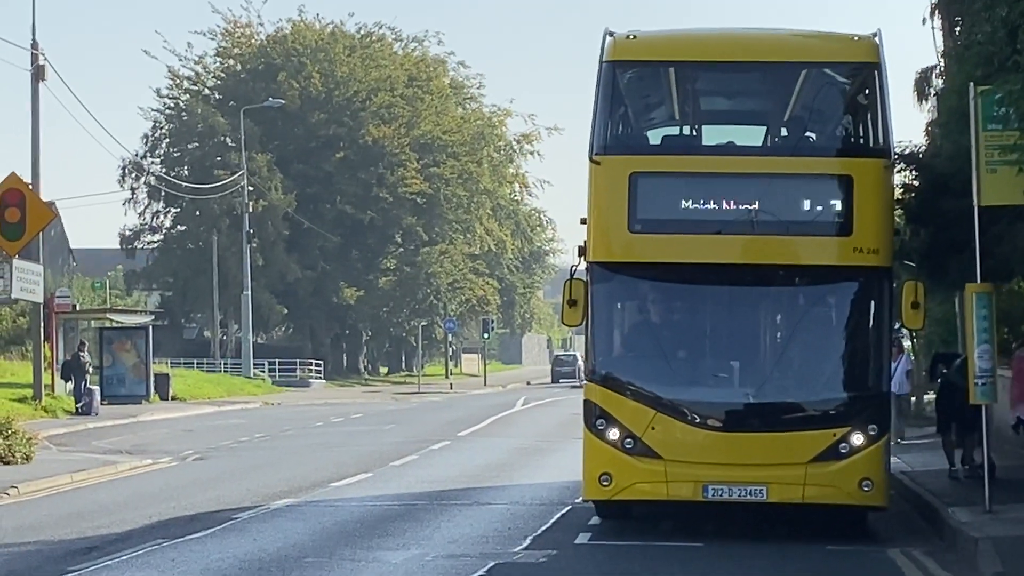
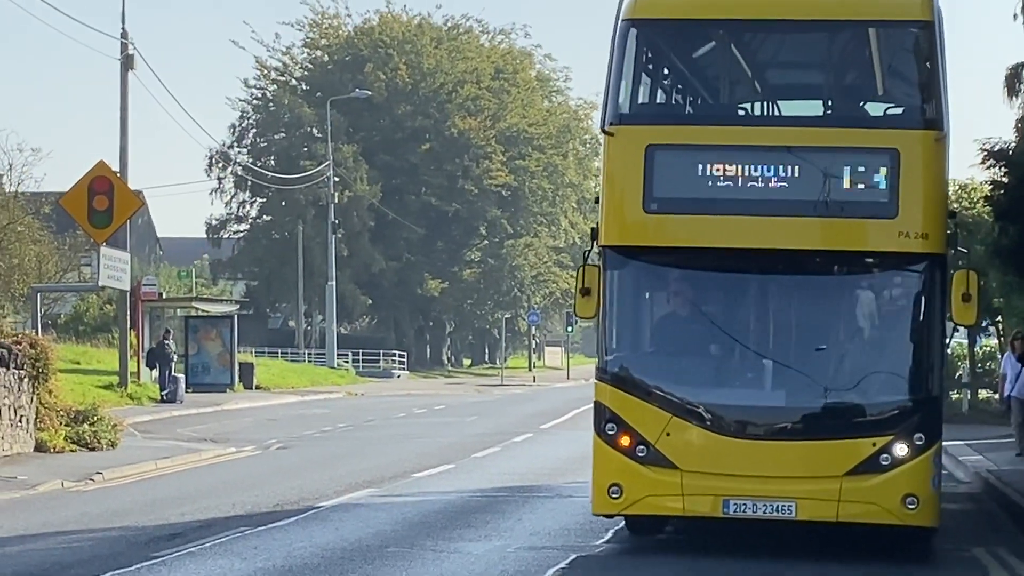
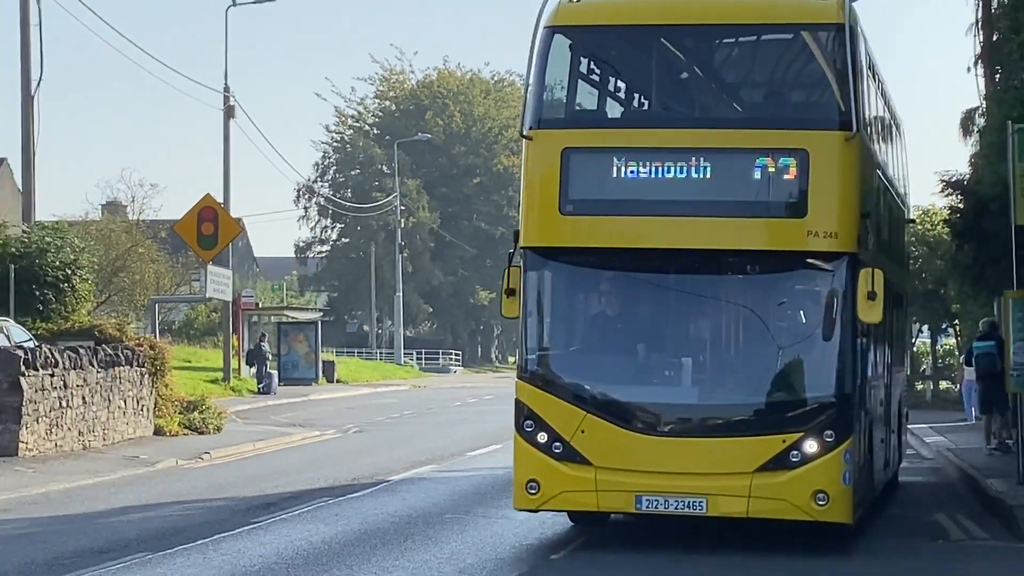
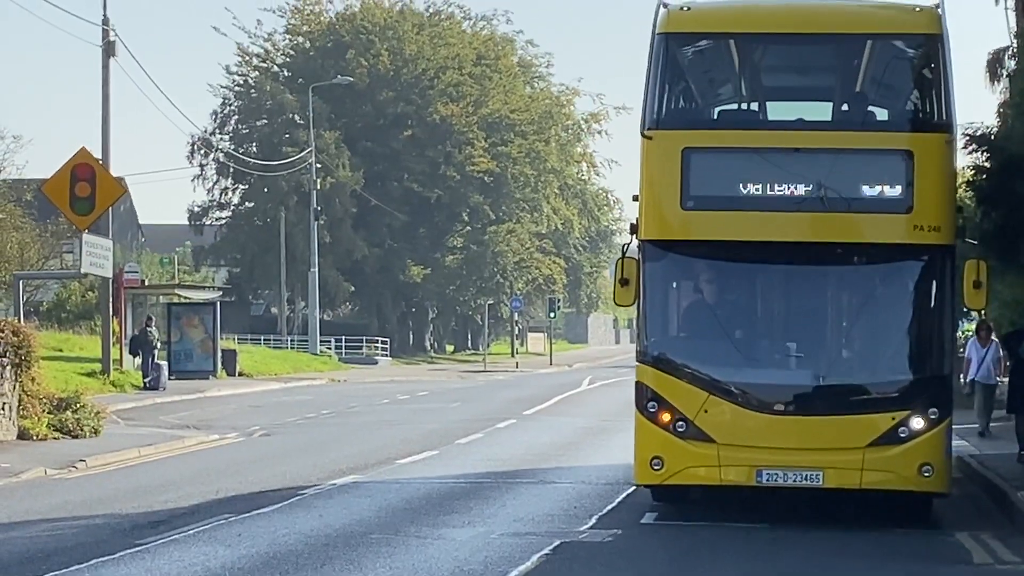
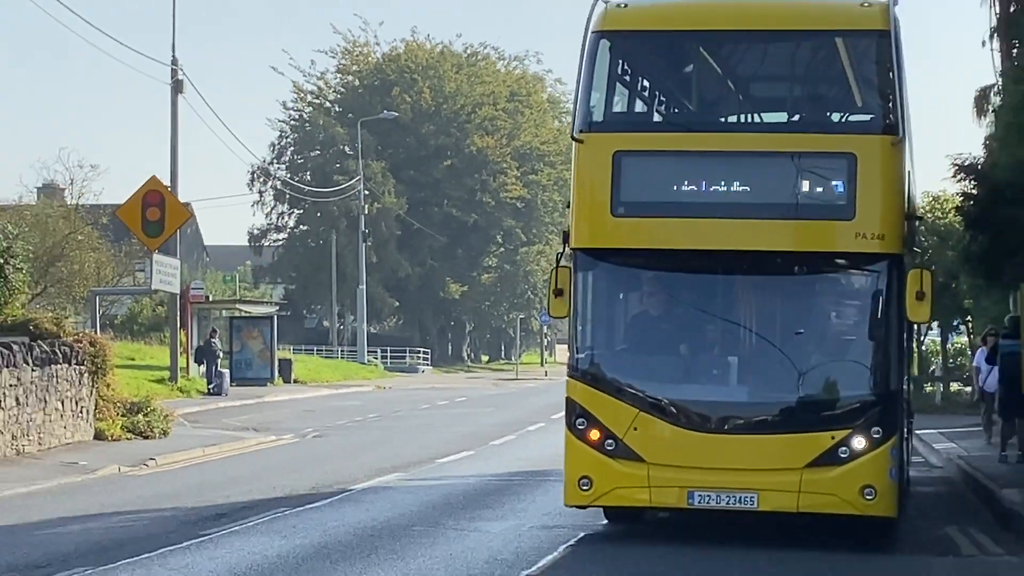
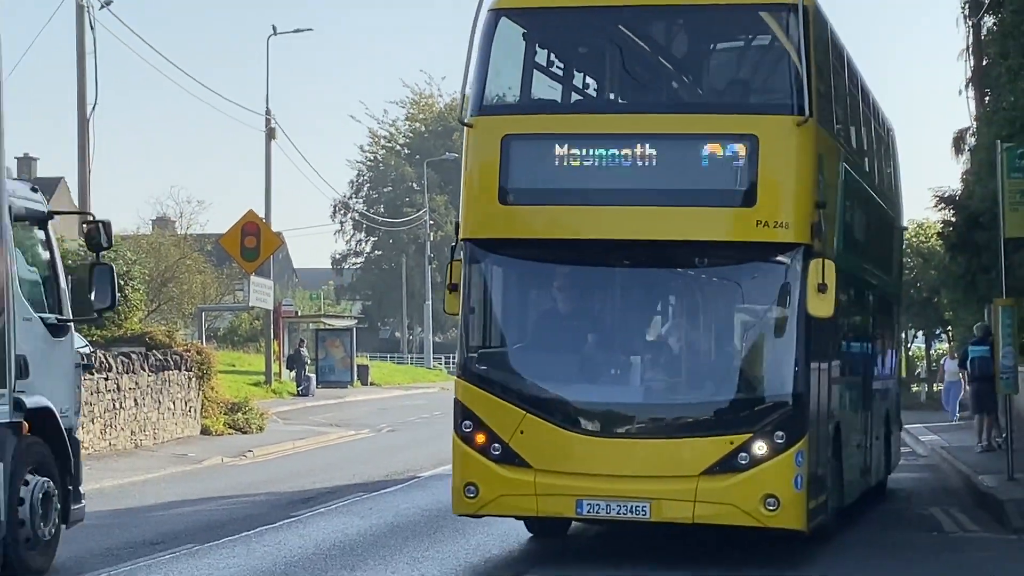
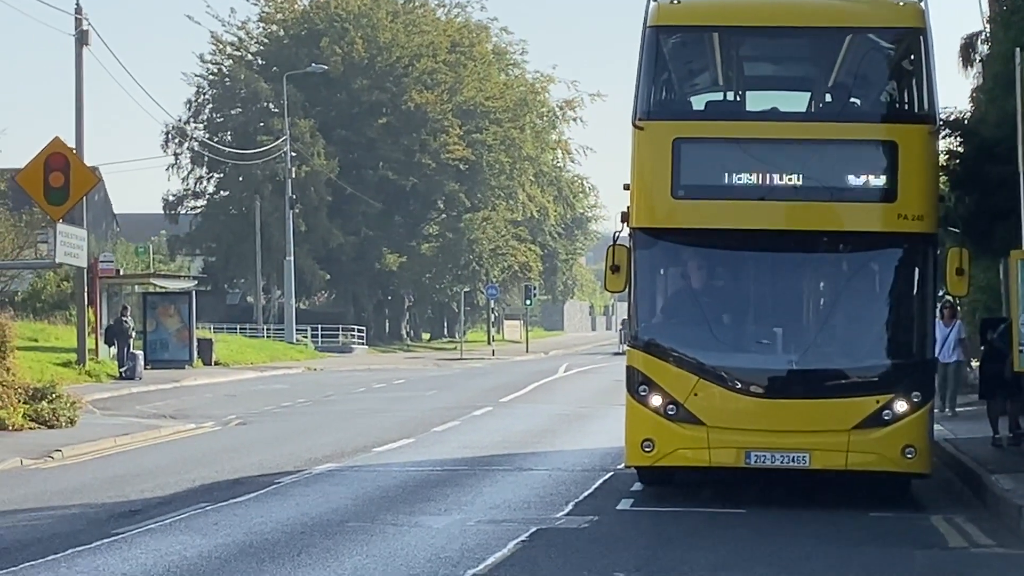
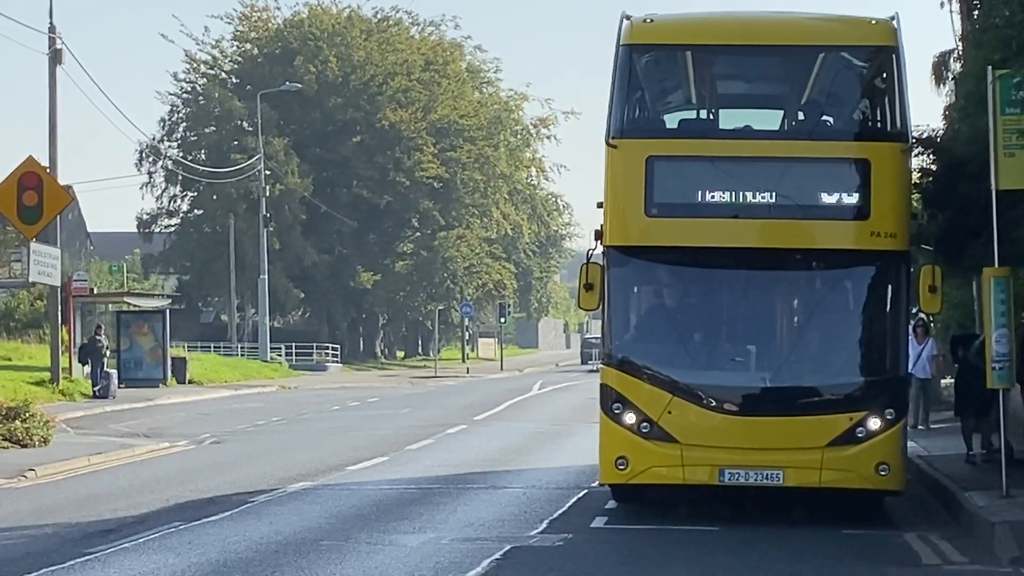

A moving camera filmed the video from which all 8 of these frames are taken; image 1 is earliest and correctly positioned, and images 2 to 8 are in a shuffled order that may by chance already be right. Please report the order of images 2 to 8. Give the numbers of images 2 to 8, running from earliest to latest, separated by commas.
8, 7, 4, 2, 5, 3, 6
